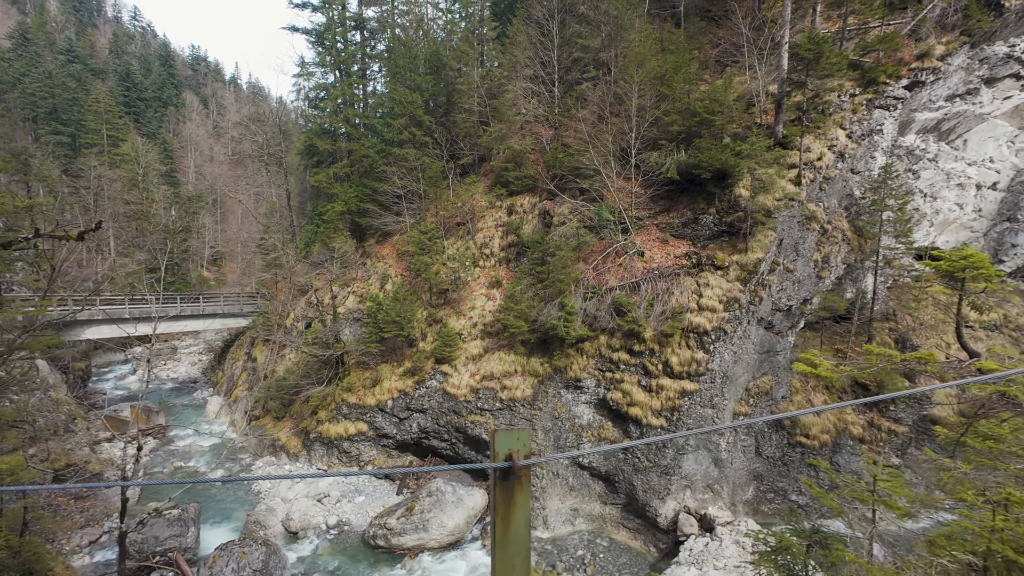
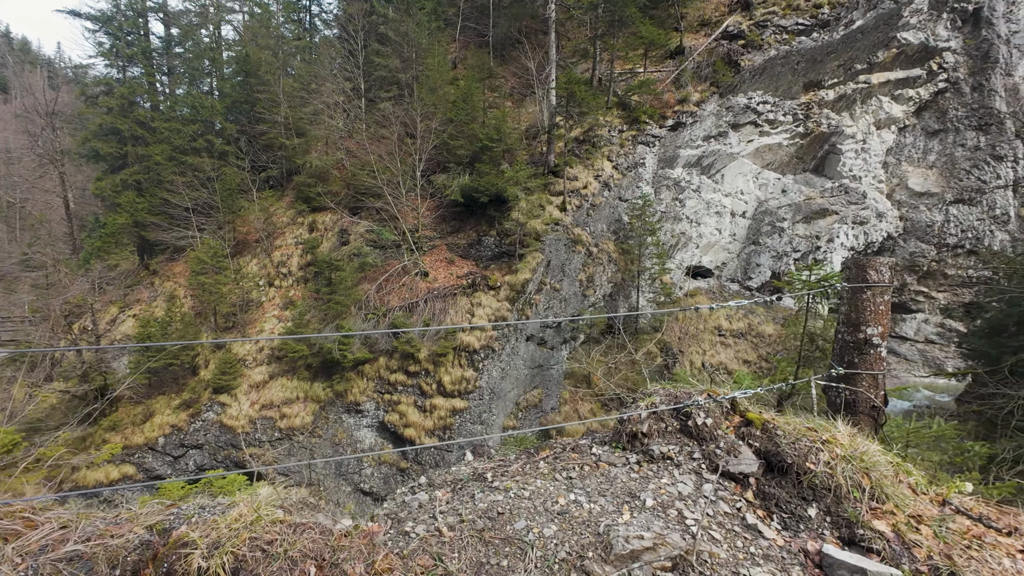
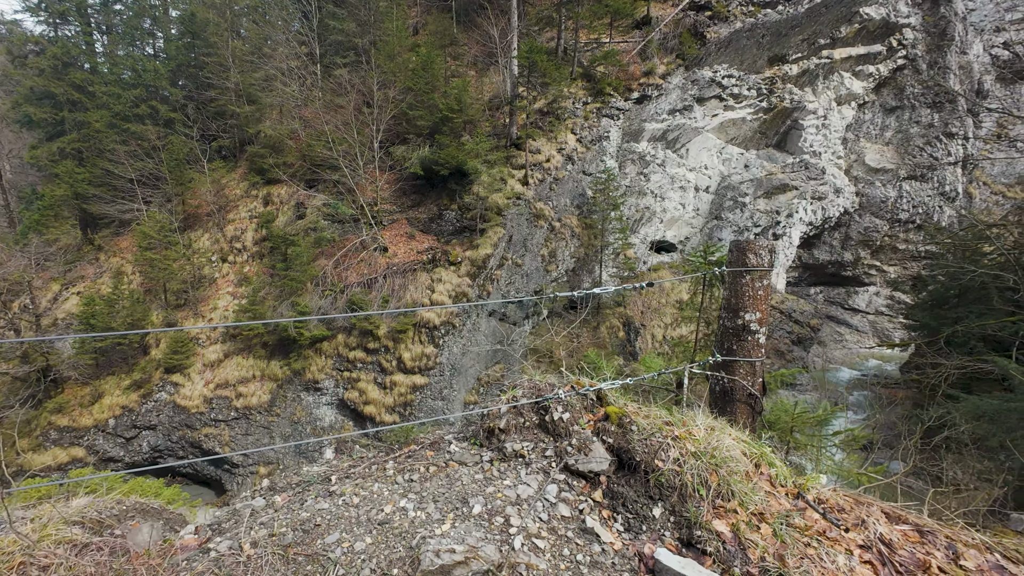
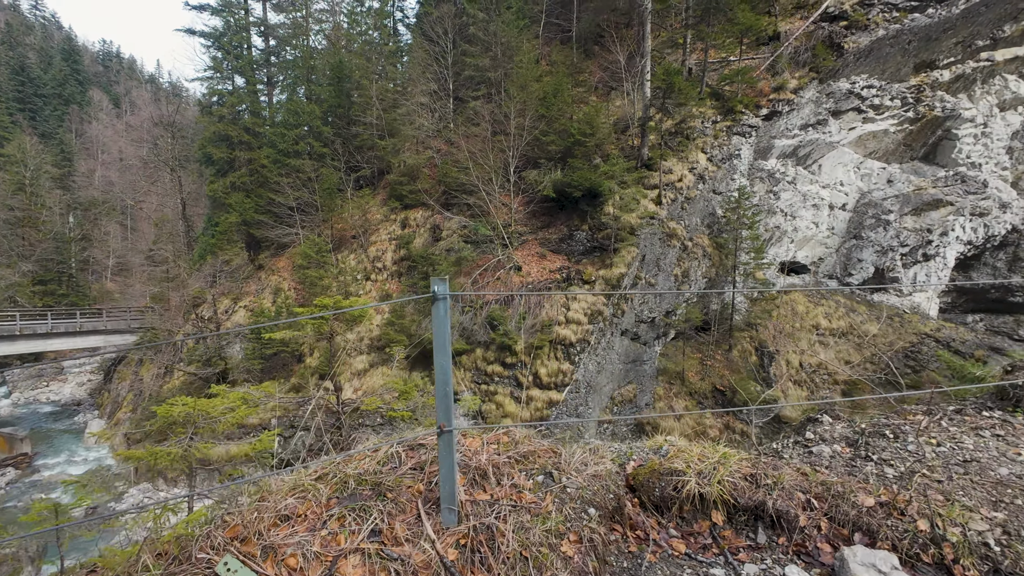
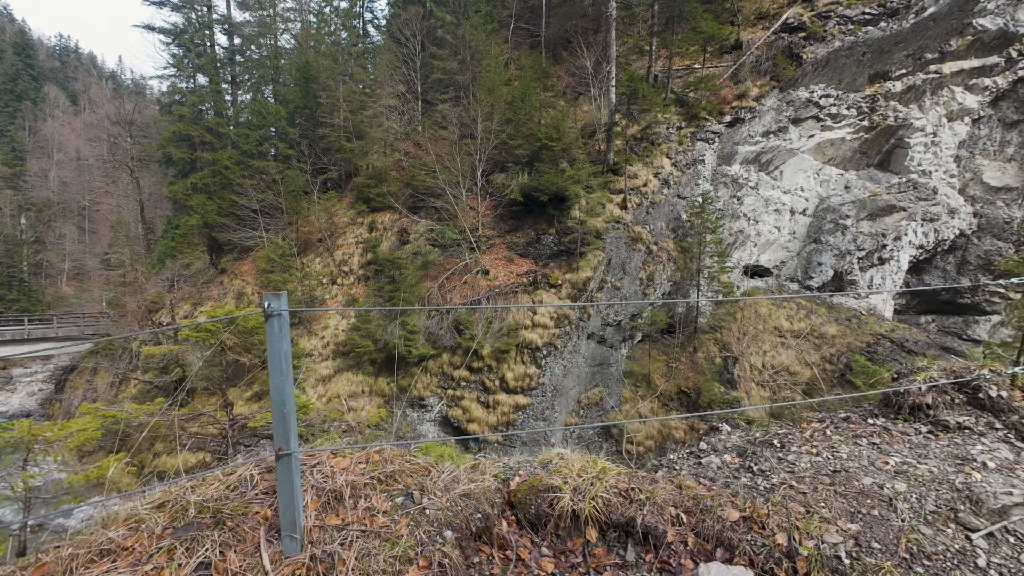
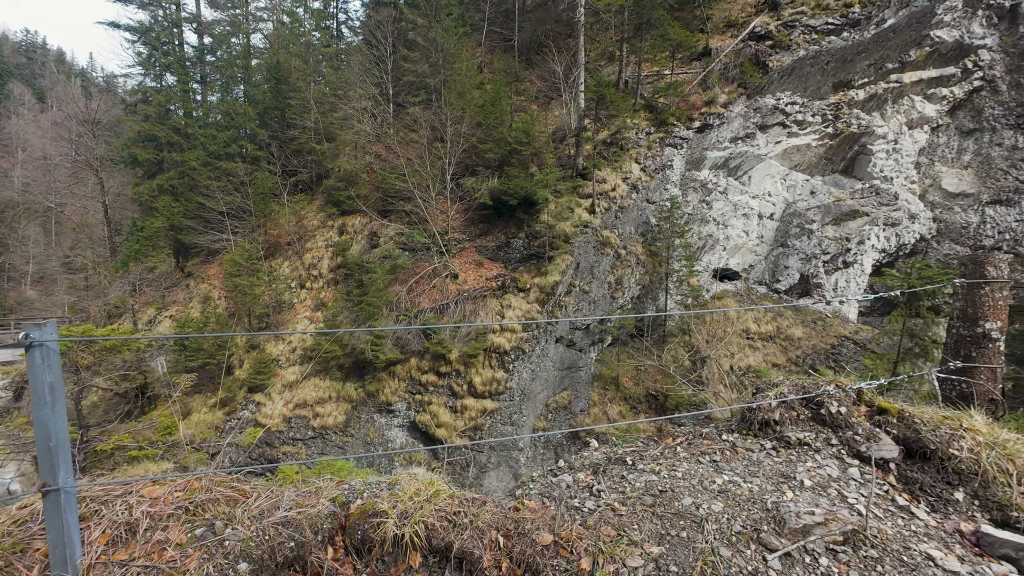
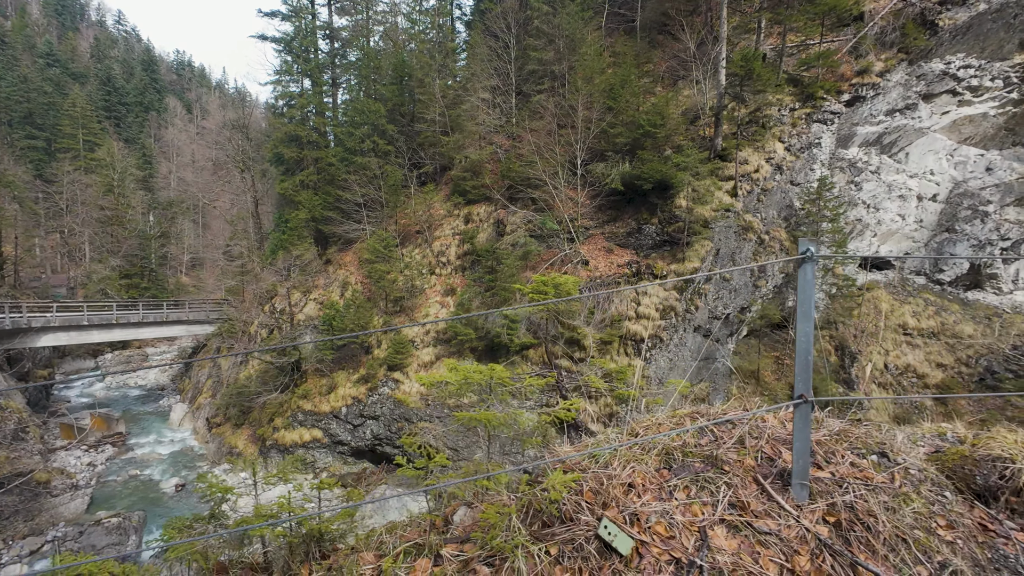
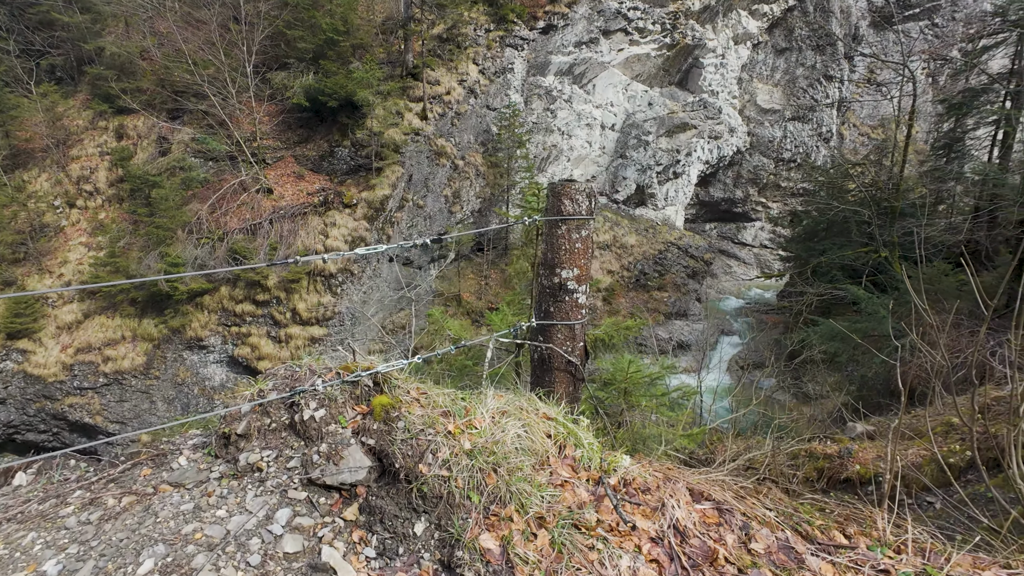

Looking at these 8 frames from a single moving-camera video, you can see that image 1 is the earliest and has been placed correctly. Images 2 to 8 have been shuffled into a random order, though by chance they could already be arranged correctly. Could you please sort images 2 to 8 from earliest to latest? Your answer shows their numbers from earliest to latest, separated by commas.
7, 4, 5, 6, 2, 3, 8
